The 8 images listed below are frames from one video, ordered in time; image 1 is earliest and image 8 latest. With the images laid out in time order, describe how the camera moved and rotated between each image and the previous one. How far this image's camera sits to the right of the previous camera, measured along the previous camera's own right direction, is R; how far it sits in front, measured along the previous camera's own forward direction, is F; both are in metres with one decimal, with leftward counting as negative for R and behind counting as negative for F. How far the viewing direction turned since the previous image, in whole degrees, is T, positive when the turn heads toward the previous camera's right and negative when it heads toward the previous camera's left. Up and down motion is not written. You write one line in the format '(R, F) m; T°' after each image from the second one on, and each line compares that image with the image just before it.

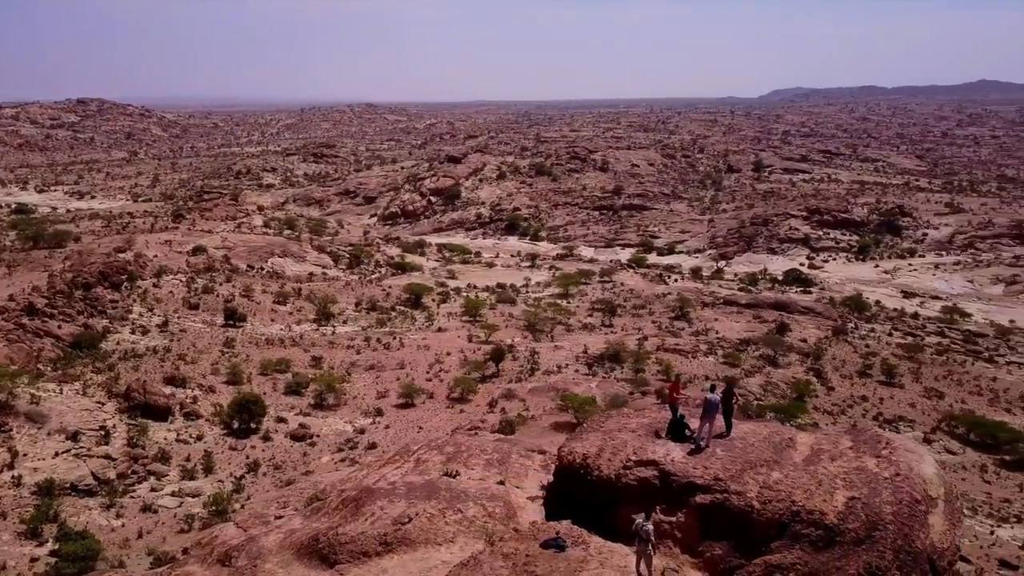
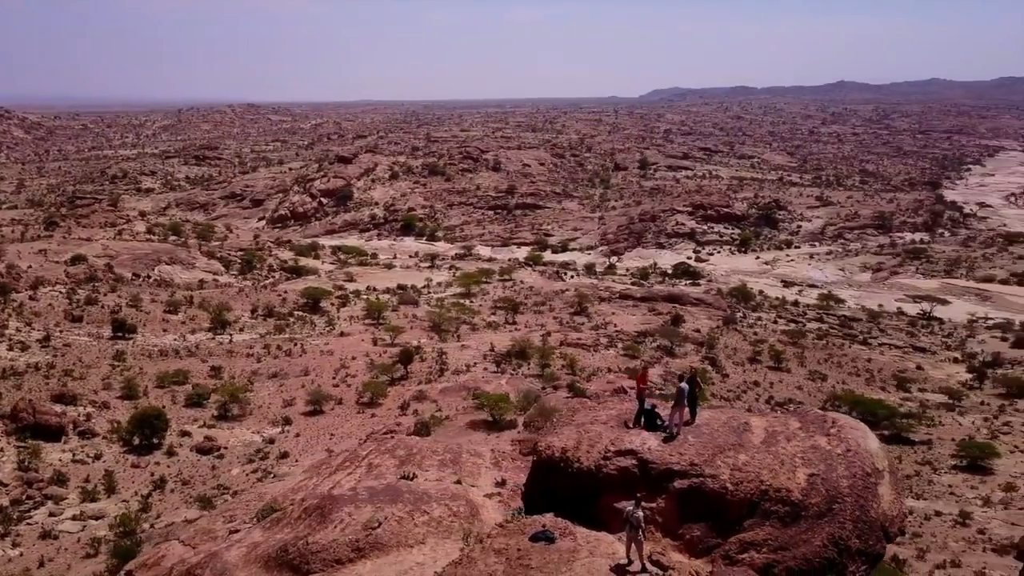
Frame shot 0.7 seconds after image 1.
(-0.3, 0.0) m; +8°
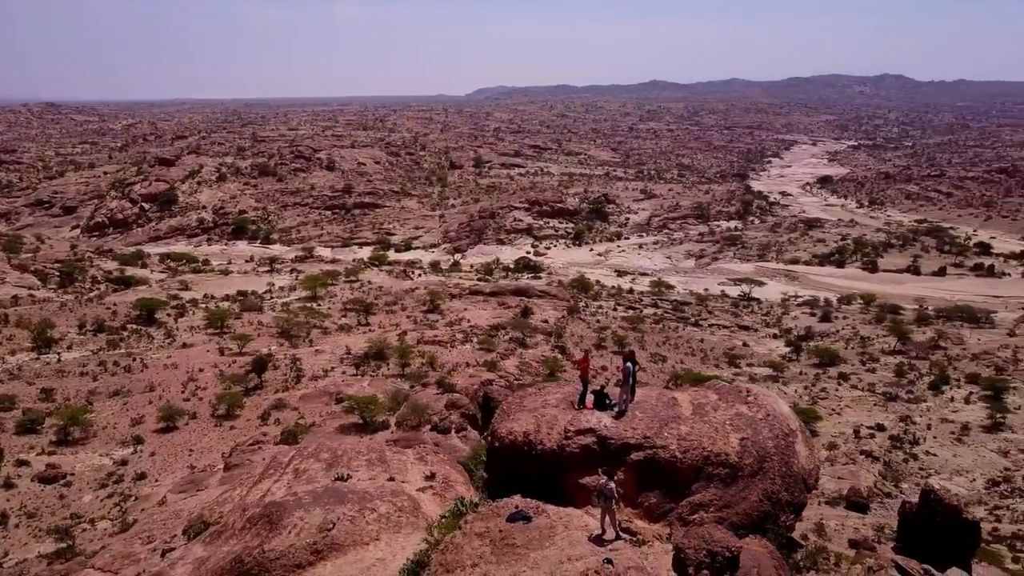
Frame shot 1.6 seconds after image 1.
(-0.4, -0.1) m; +11°
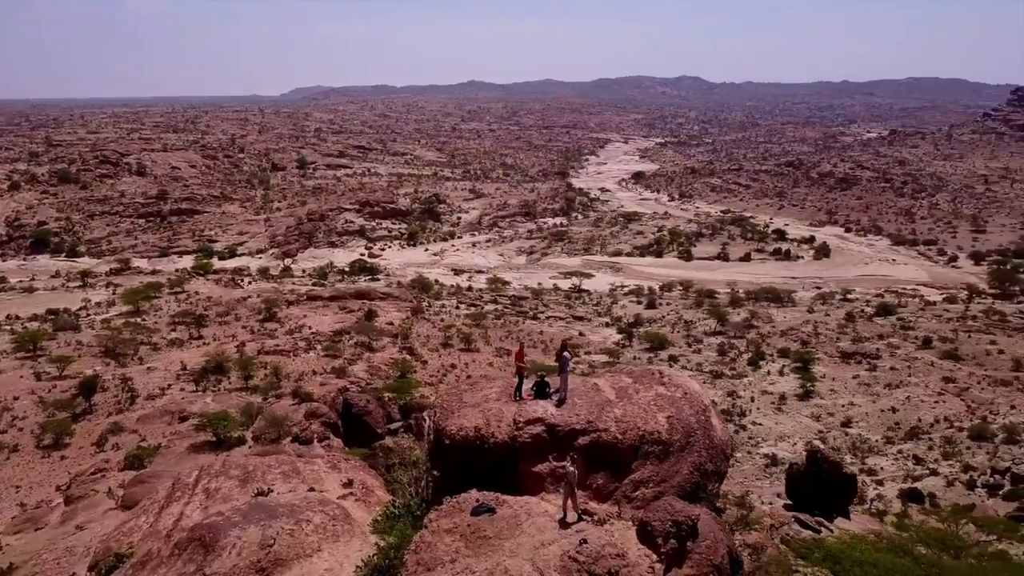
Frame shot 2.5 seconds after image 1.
(-0.4, 0.0) m; +12°
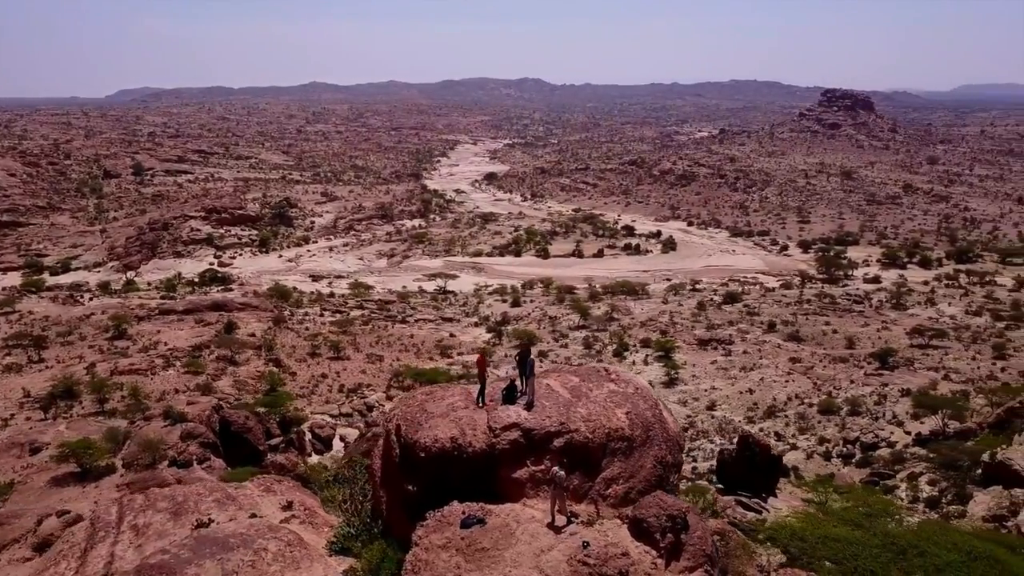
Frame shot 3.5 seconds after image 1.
(-0.4, +0.1) m; +10°
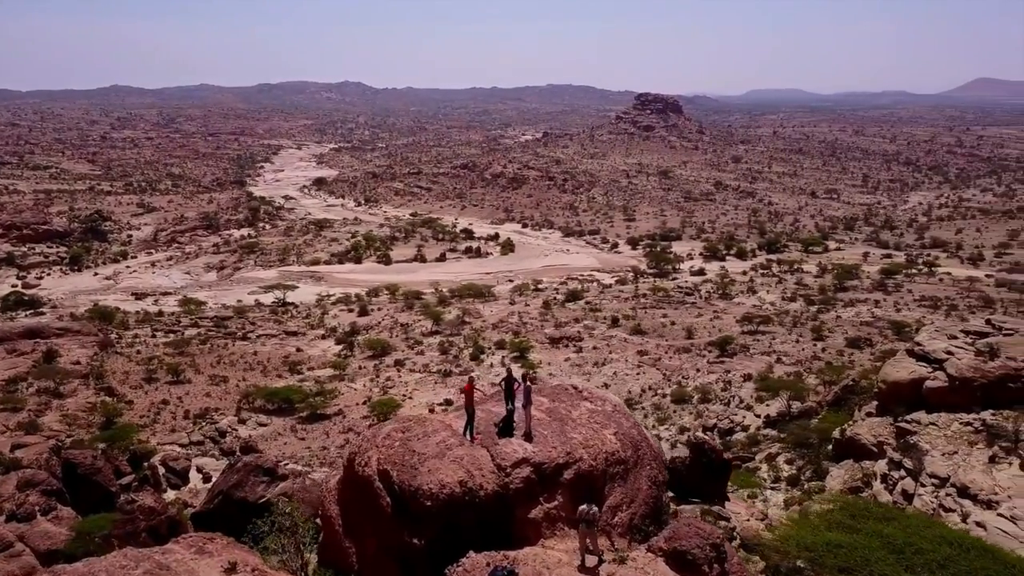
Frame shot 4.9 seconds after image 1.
(-0.5, +0.3) m; +12°
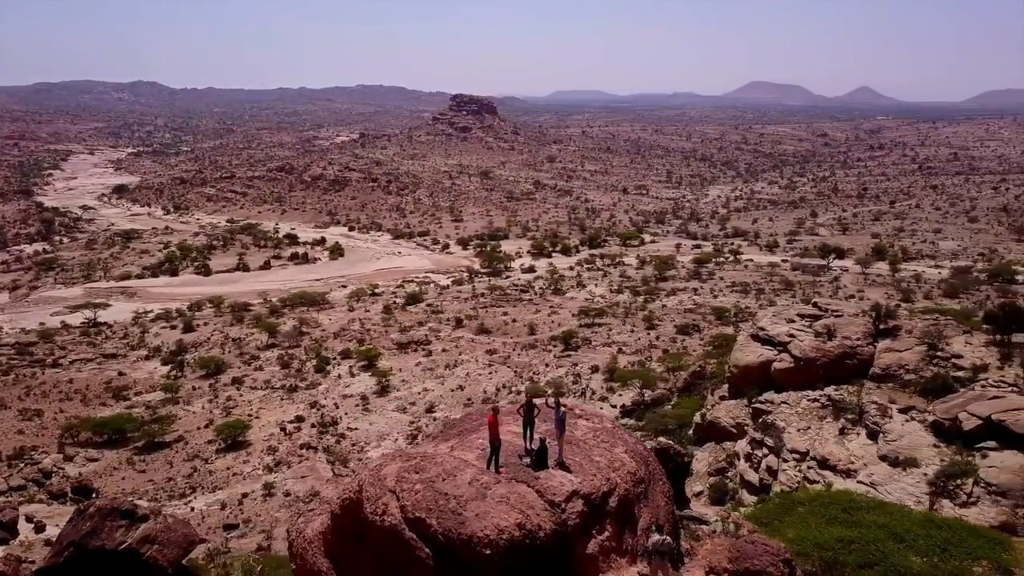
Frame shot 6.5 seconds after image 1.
(-0.6, +0.3) m; +12°
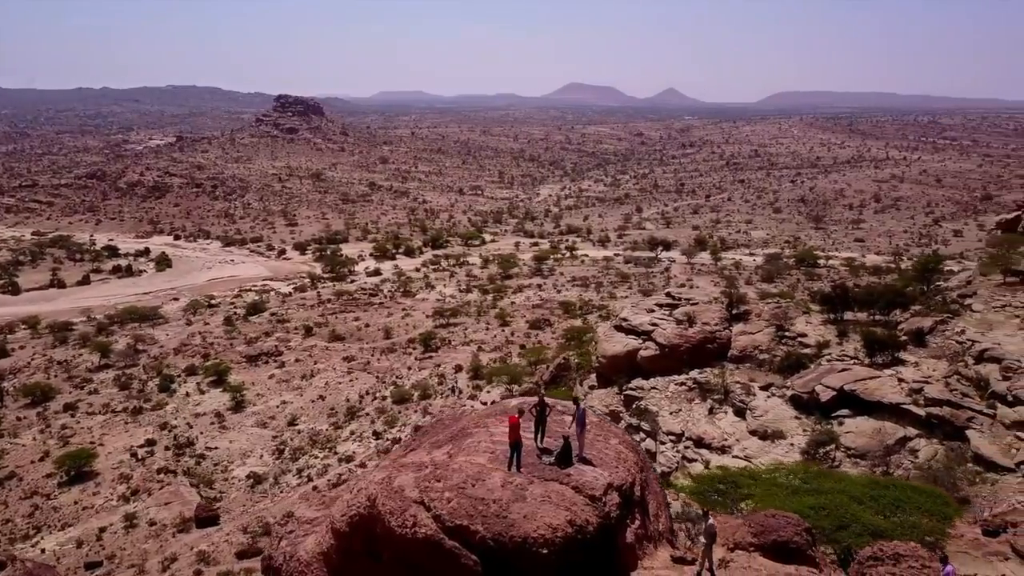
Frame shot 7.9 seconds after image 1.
(-0.6, 0.0) m; +11°
